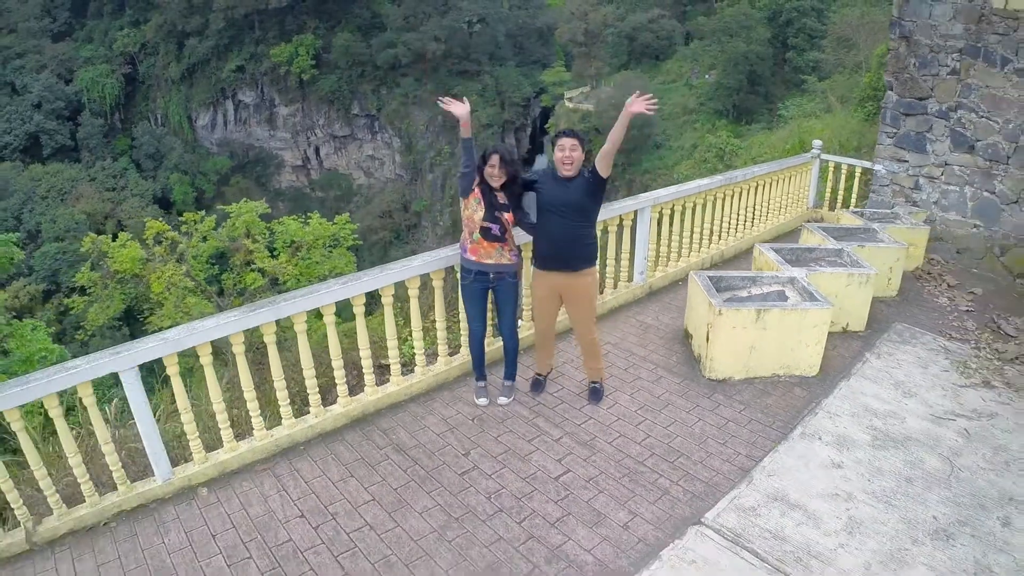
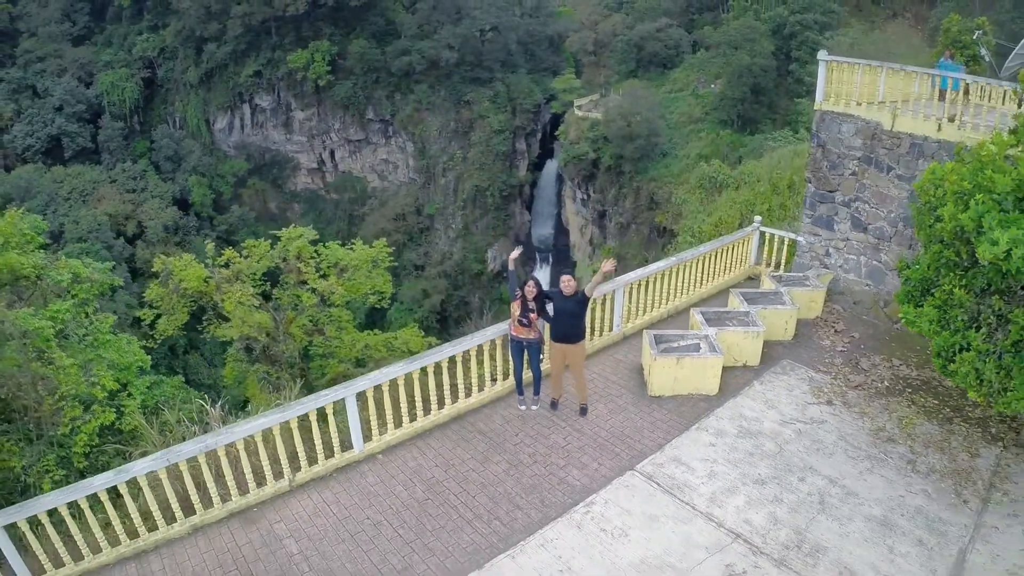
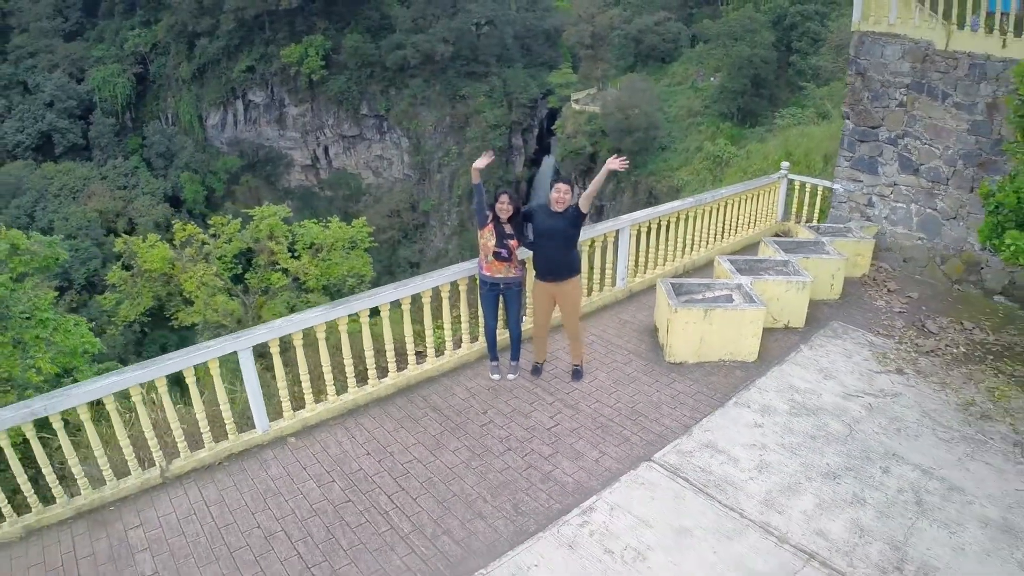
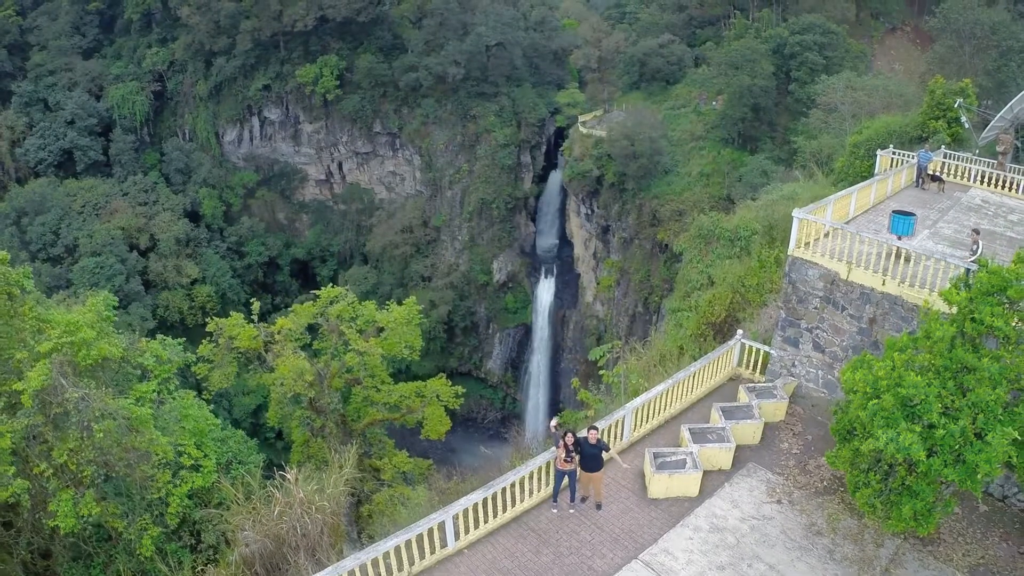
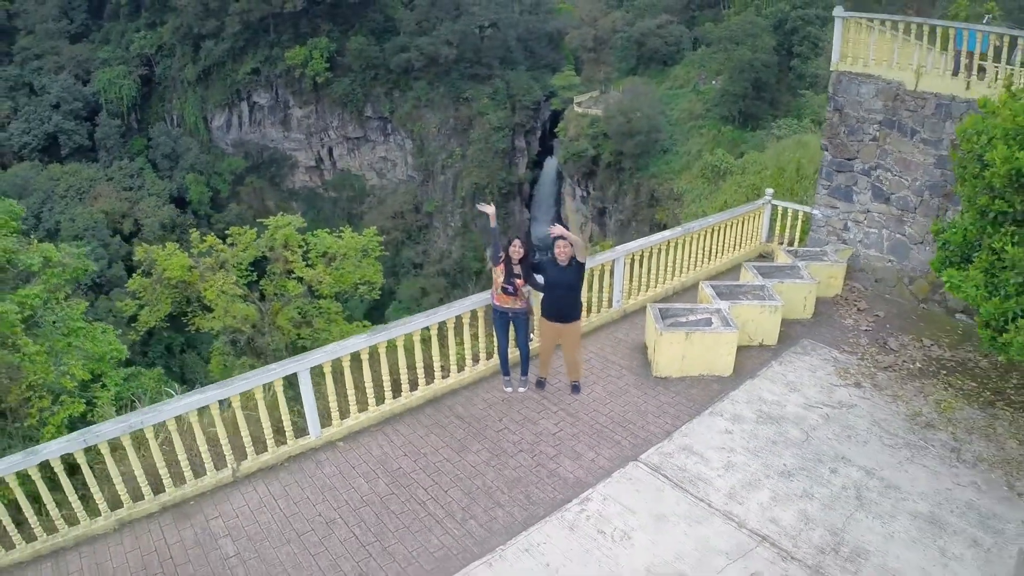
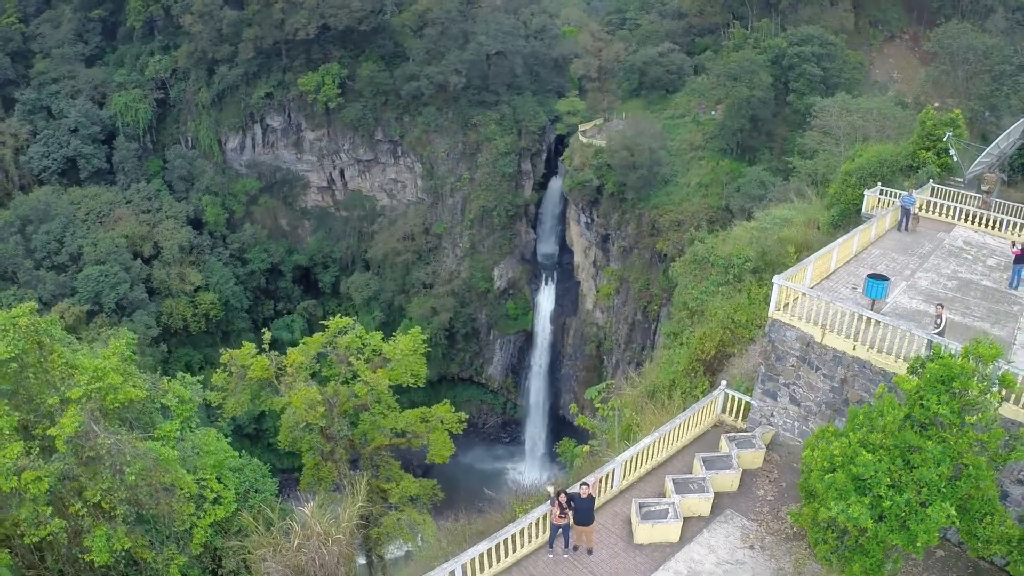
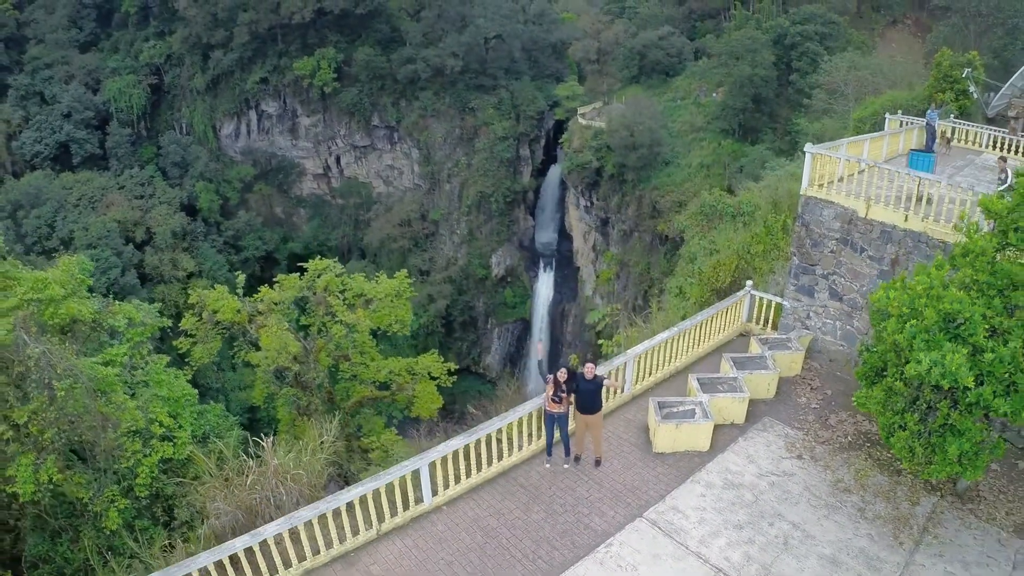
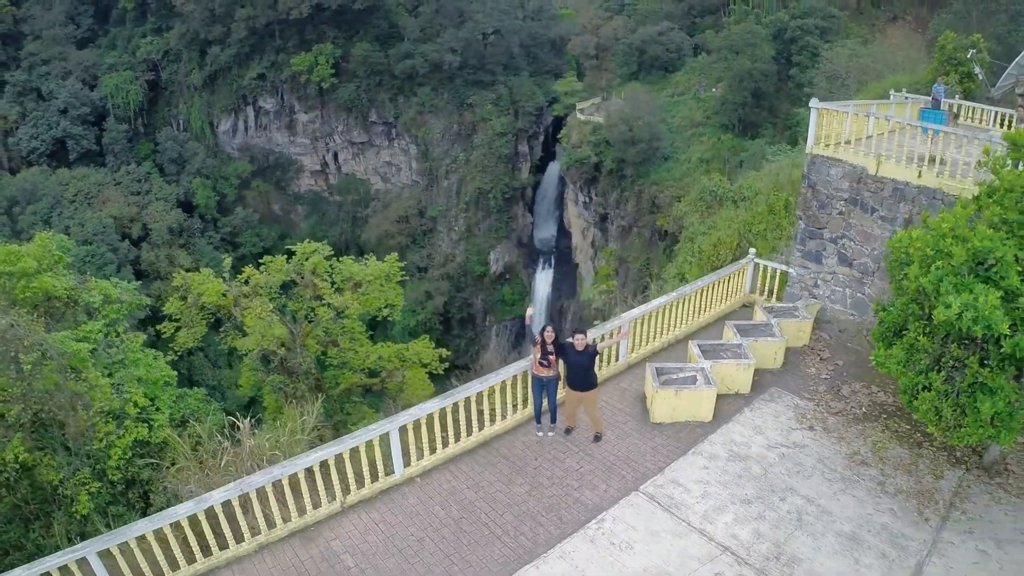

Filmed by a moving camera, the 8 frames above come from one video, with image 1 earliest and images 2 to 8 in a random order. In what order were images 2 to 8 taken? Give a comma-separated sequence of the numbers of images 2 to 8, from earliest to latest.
3, 5, 2, 8, 7, 4, 6
